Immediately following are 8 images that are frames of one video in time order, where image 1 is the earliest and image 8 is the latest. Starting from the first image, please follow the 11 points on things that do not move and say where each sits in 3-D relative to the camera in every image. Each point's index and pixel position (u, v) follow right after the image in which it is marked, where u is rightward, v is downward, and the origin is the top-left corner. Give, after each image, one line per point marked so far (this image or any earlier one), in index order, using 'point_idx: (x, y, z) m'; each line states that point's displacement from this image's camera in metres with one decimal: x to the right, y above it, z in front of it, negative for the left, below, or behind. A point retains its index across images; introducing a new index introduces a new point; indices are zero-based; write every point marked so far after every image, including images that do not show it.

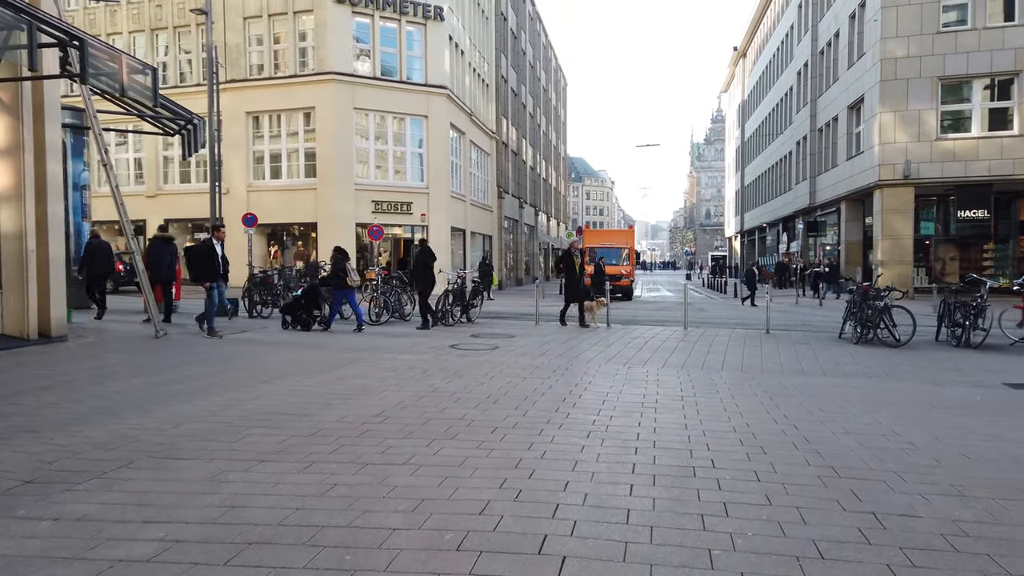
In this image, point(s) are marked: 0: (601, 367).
0: (+1.2, -1.0, +9.9) m
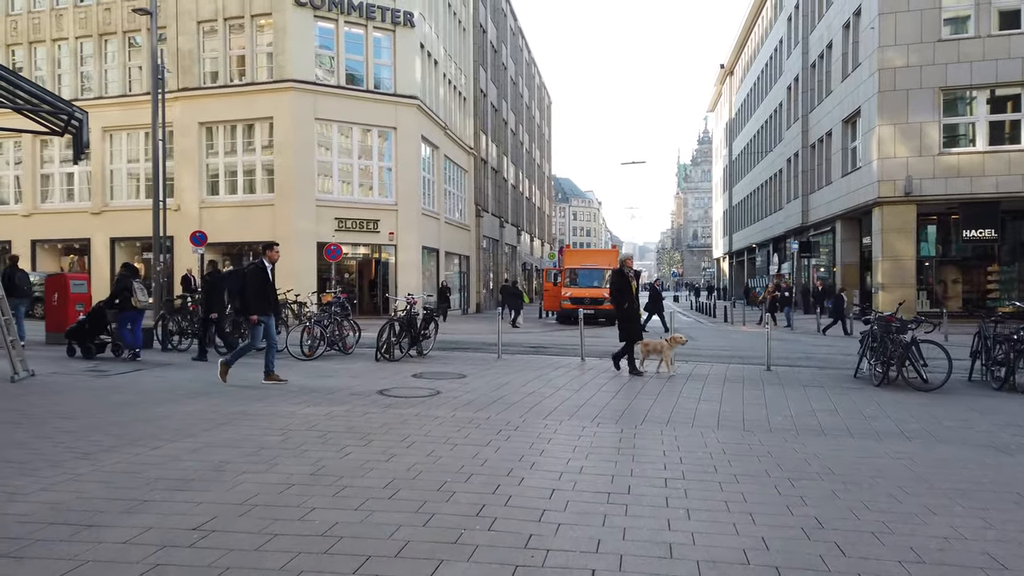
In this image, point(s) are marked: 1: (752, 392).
0: (+0.5, -1.4, +7.7) m
1: (+3.0, -1.3, +9.5) m
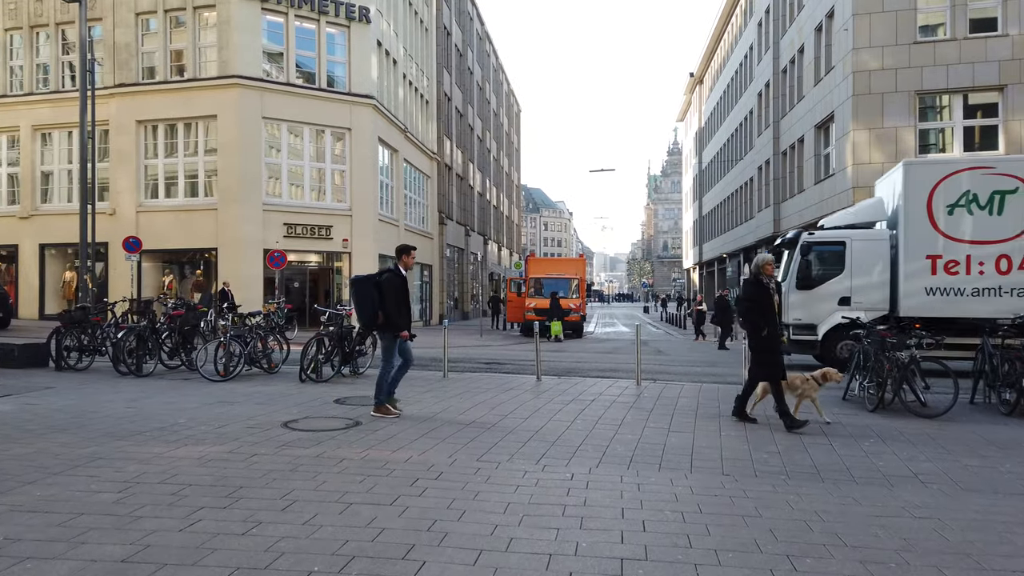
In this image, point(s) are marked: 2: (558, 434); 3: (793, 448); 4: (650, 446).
0: (-0.1, -1.4, +6.2) m
1: (+2.4, -1.4, +8.1) m
2: (+0.4, -1.4, +7.3) m
3: (+2.6, -1.5, +6.9) m
4: (+1.3, -1.4, +6.8) m
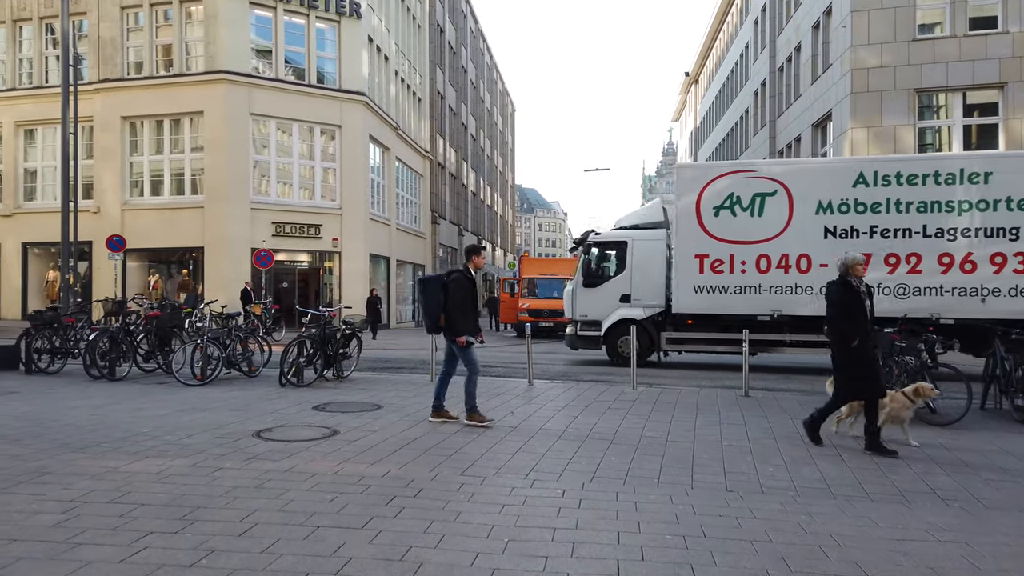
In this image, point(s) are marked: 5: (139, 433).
0: (-0.2, -1.4, +5.7) m
1: (+2.2, -1.4, +7.6) m
2: (+0.3, -1.4, +6.8) m
3: (+2.5, -1.5, +6.5) m
4: (+1.1, -1.4, +6.4) m
5: (-3.4, -1.3, +6.9) m
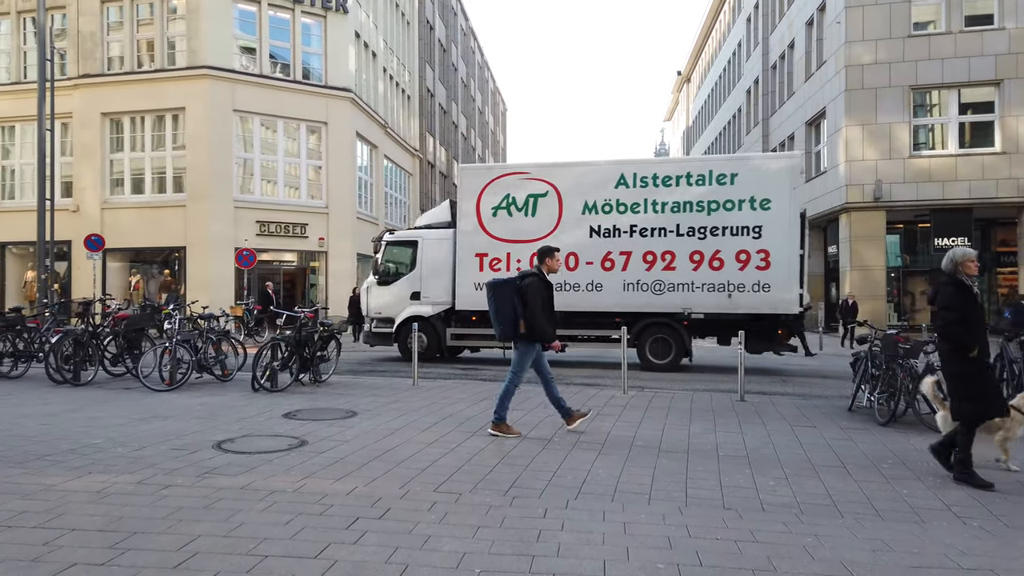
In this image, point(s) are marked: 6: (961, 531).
0: (-0.4, -1.4, +5.2) m
1: (+2.1, -1.4, +7.1) m
2: (+0.2, -1.4, +6.4) m
3: (+2.3, -1.5, +6.0) m
4: (+1.0, -1.4, +5.9) m
5: (-3.6, -1.3, +6.4) m
6: (+2.8, -1.5, +4.7) m
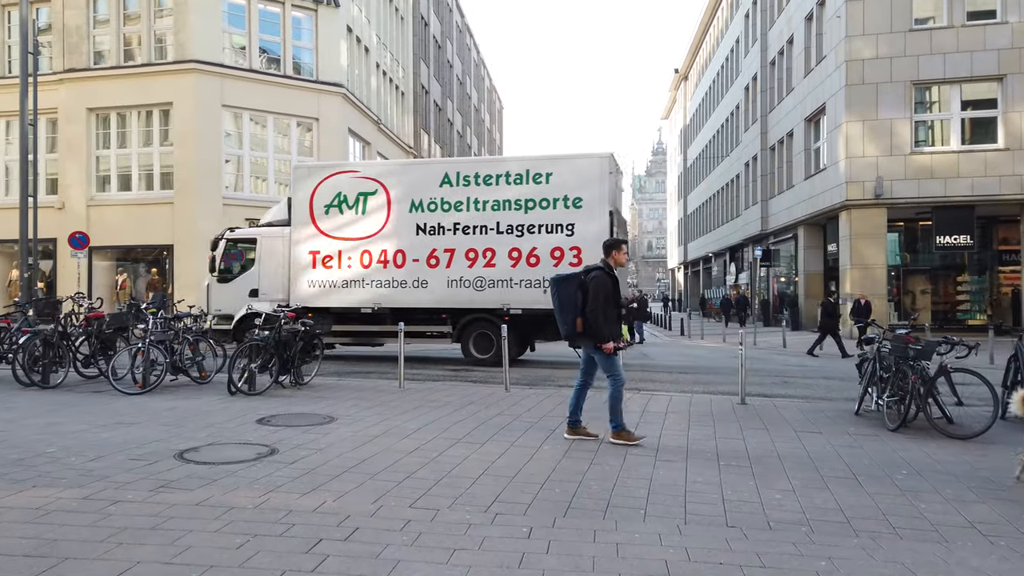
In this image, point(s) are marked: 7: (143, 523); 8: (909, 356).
0: (-0.5, -1.4, +4.7) m
1: (+1.9, -1.4, +6.7) m
2: (+0.1, -1.4, +5.9) m
3: (+2.2, -1.4, +5.5) m
4: (+0.9, -1.4, +5.4) m
5: (-3.7, -1.3, +6.0) m
6: (+2.7, -1.5, +4.2) m
7: (-2.1, -1.4, +4.4) m
8: (+4.1, -0.7, +7.8) m
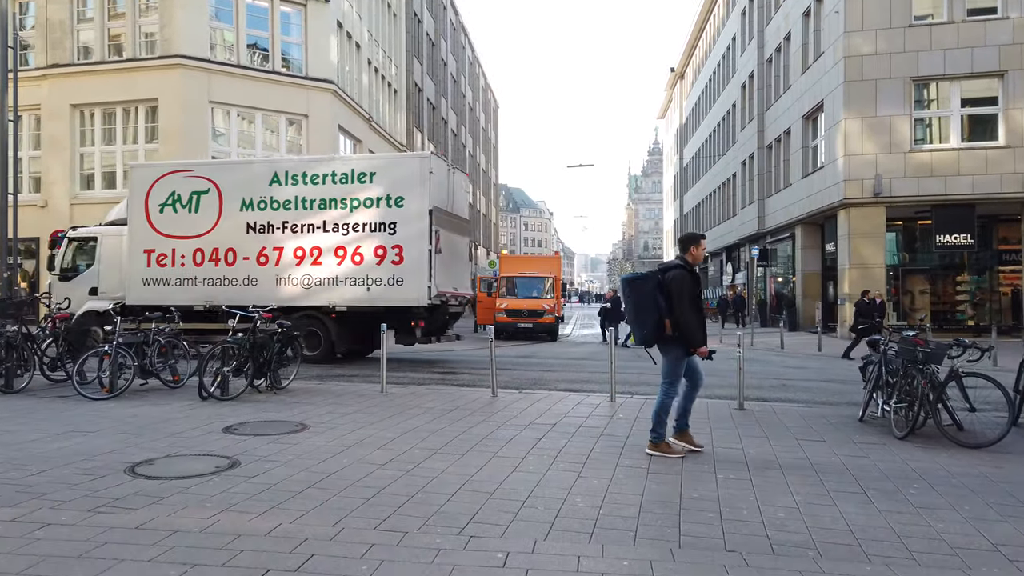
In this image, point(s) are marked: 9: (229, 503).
0: (-0.6, -1.4, +4.3) m
1: (+1.8, -1.4, +6.2) m
2: (-0.1, -1.4, +5.4) m
3: (+2.1, -1.4, +5.1) m
4: (+0.7, -1.4, +5.0) m
5: (-3.9, -1.3, +5.5) m
6: (+2.6, -1.5, +3.8) m
7: (-2.3, -1.4, +3.9) m
8: (+4.0, -0.7, +7.4) m
9: (-1.8, -1.4, +4.7) m
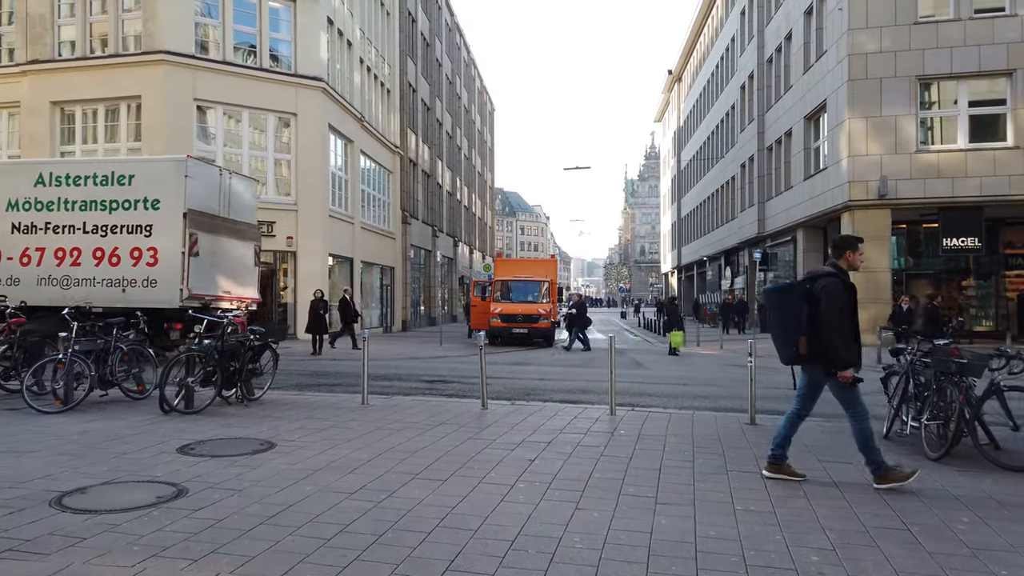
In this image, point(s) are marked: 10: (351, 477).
0: (-0.7, -1.4, +3.5) m
1: (+1.7, -1.4, +5.5) m
2: (-0.2, -1.4, +4.7) m
3: (+2.0, -1.5, +4.4) m
4: (+0.7, -1.4, +4.2) m
5: (-4.0, -1.3, +4.7) m
6: (+2.5, -1.5, +3.1) m
7: (-2.4, -1.4, +3.1) m
8: (+3.9, -0.7, +6.6) m
9: (-1.9, -1.4, +4.0) m
10: (-1.2, -1.4, +5.5) m
